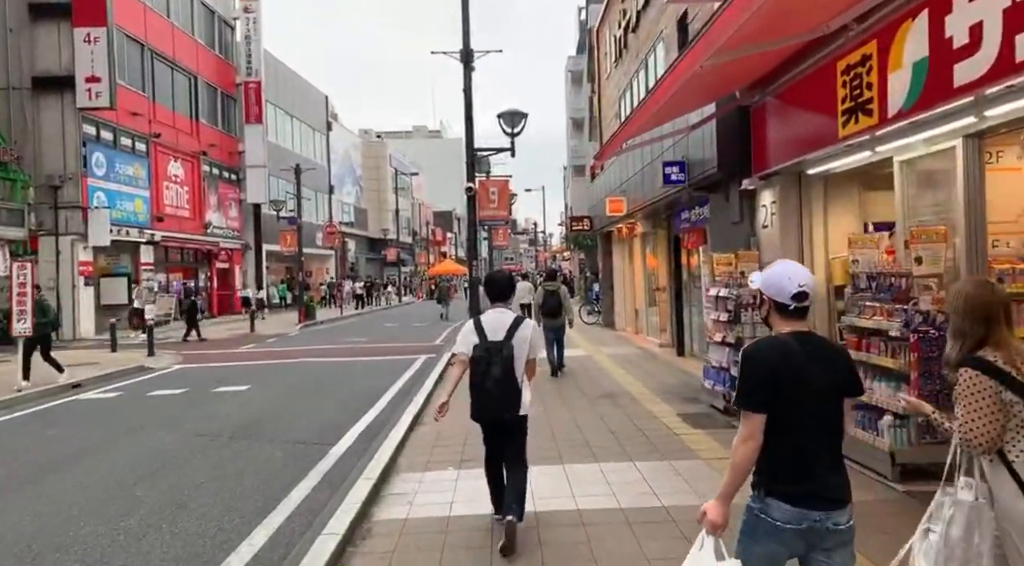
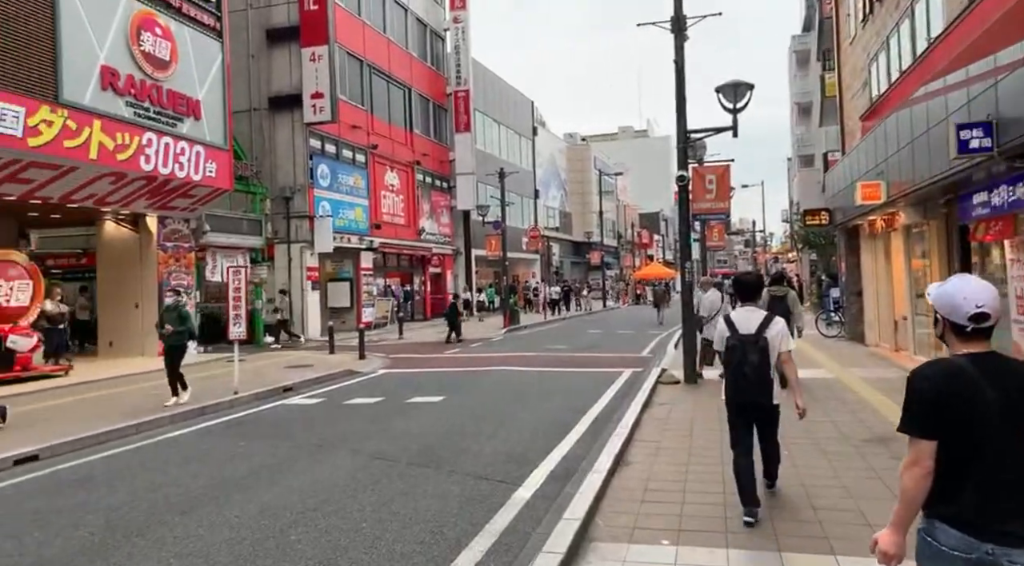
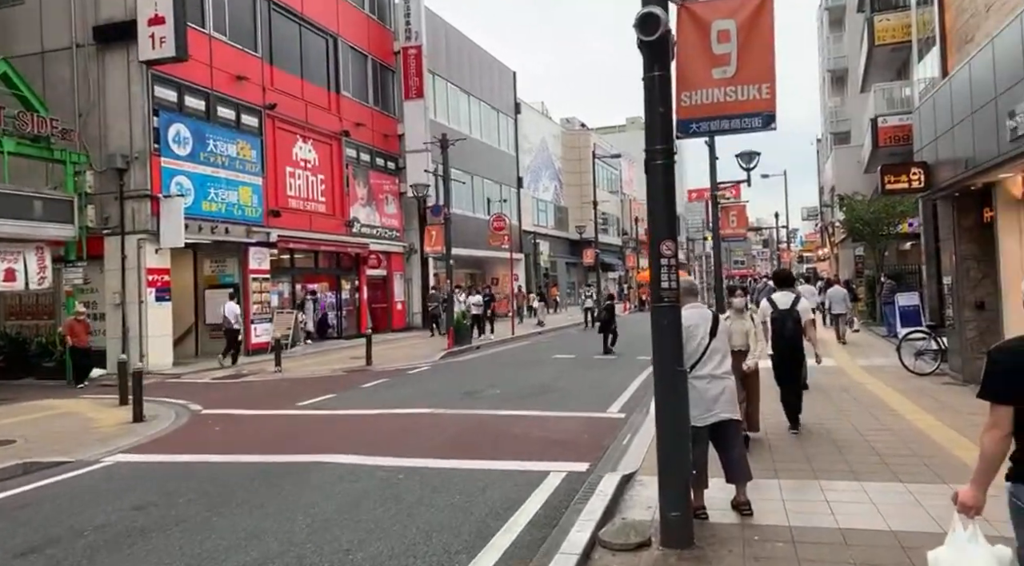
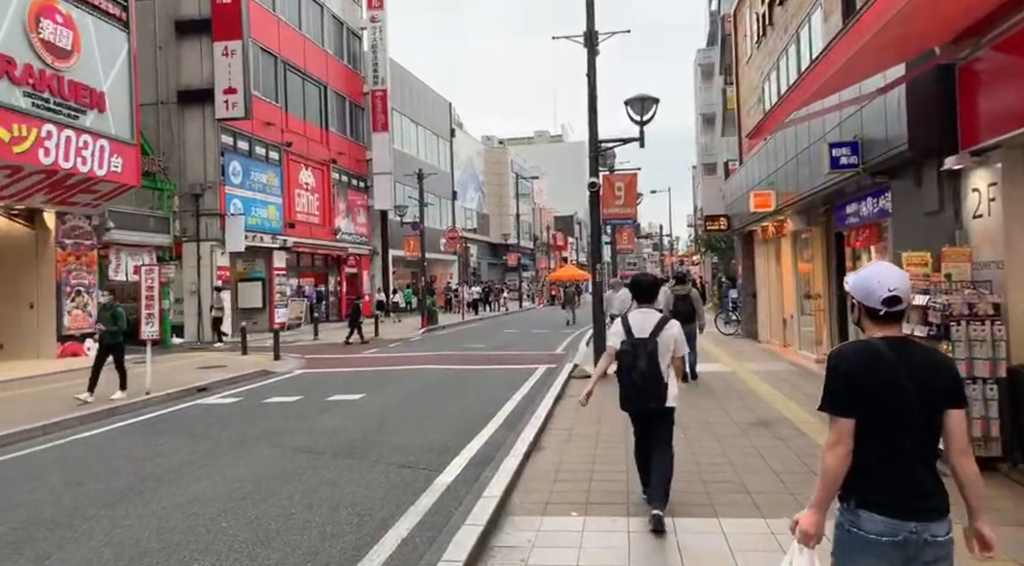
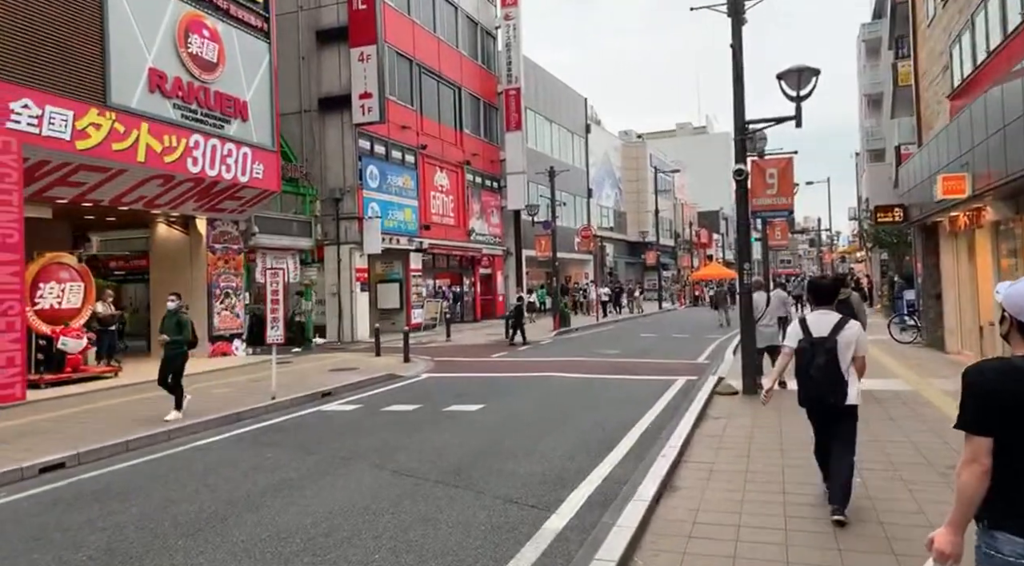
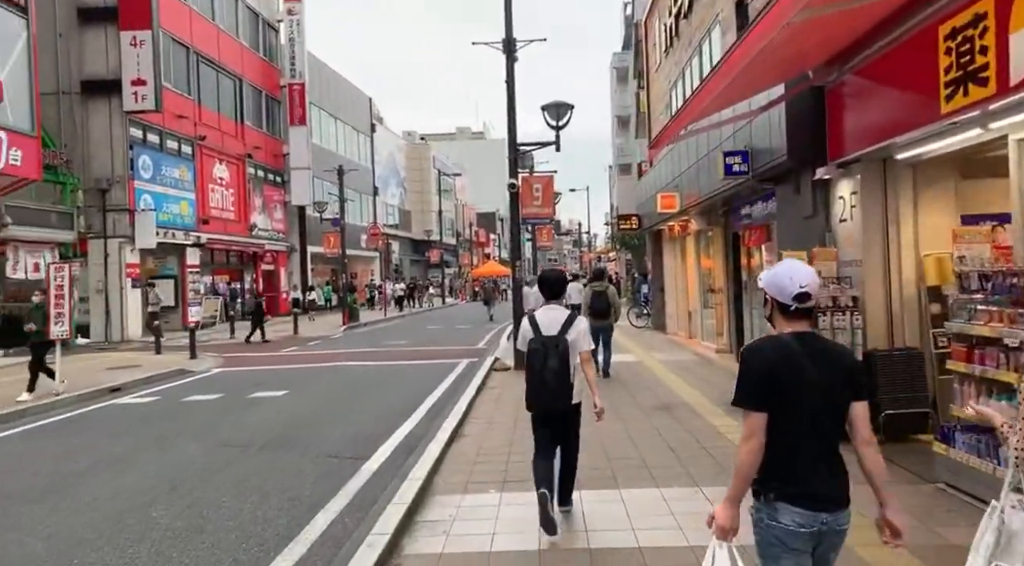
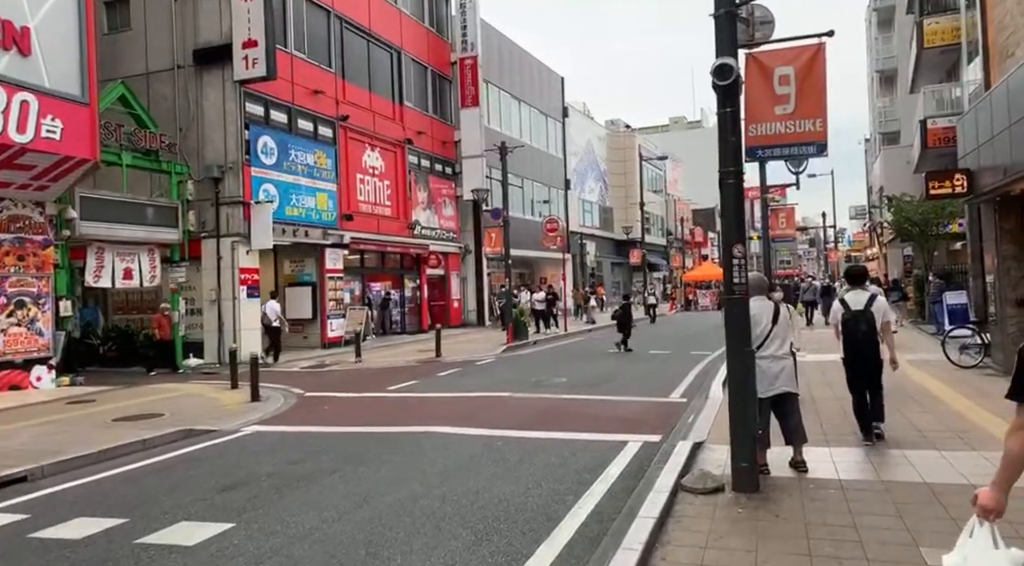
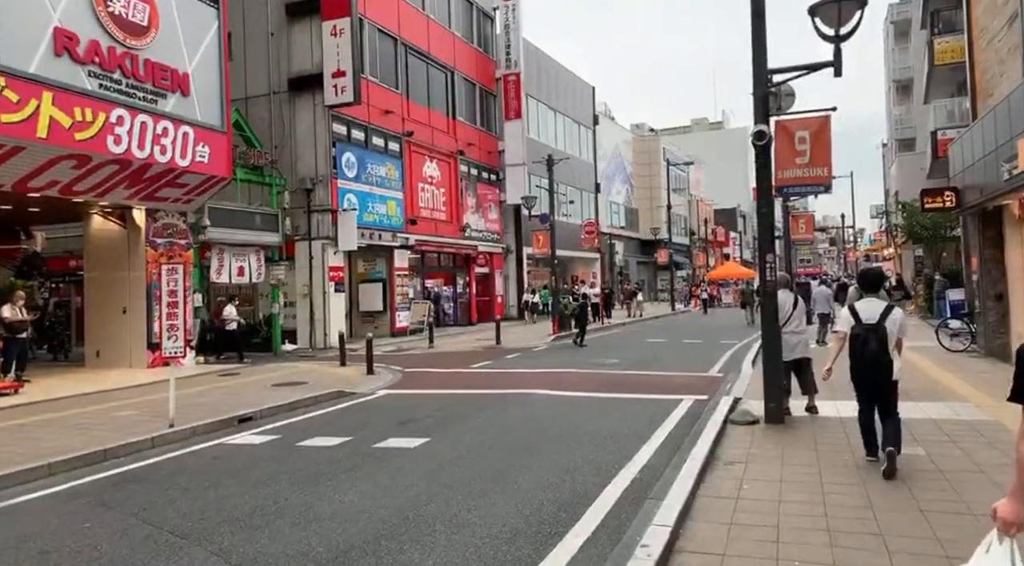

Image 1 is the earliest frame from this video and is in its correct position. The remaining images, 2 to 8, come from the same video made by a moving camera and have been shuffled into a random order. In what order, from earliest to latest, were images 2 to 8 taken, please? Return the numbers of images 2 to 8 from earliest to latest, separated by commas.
6, 4, 2, 5, 8, 7, 3
